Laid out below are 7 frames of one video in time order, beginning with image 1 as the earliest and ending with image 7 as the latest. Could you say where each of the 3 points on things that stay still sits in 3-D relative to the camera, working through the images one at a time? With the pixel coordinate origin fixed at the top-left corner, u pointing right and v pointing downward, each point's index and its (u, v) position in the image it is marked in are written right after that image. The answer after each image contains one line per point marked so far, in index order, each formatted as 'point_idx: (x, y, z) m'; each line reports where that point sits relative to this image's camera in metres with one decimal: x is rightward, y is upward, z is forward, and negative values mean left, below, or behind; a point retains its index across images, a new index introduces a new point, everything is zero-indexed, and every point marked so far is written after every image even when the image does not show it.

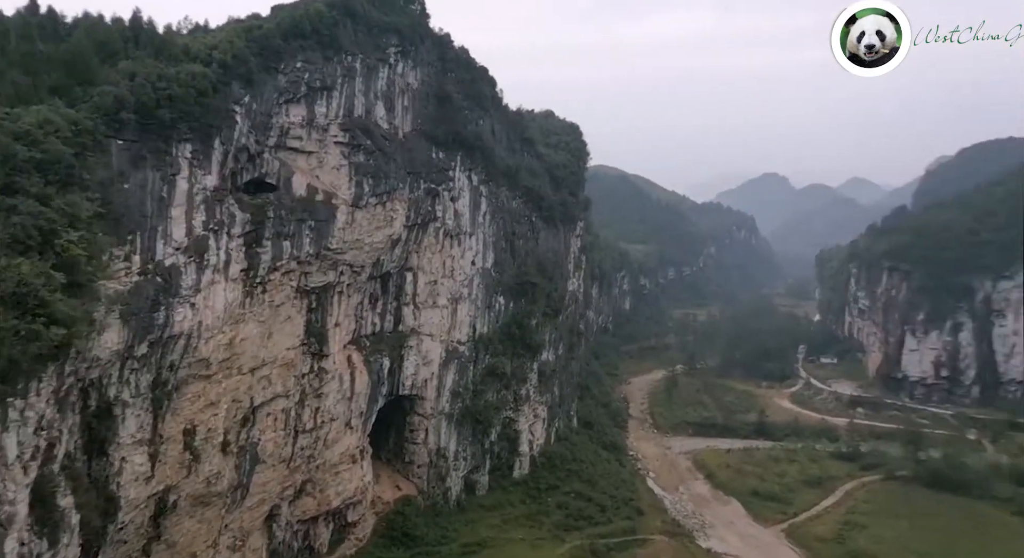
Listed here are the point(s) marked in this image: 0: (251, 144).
0: (-4.5, +2.3, +13.5) m
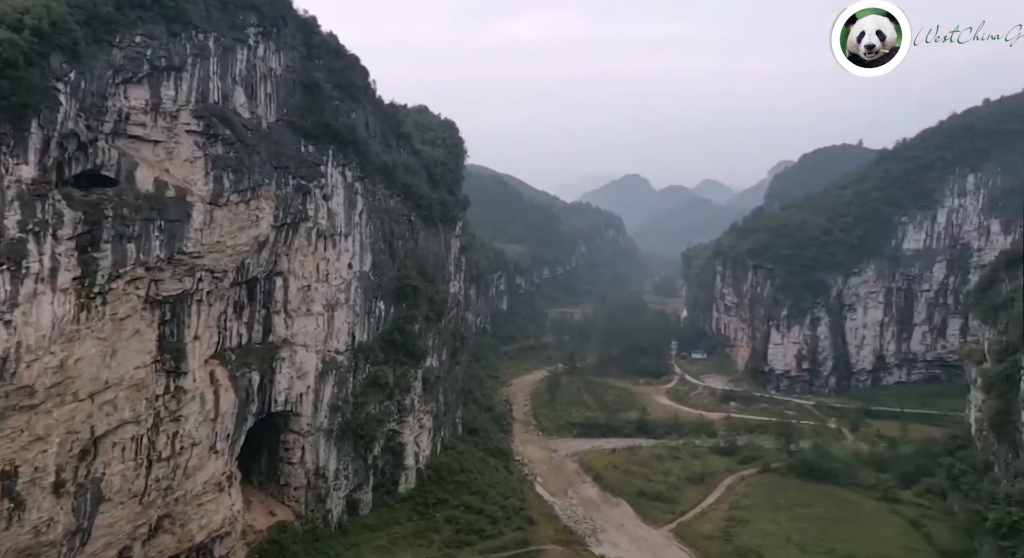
0: (-6.3, +2.2, +11.6) m
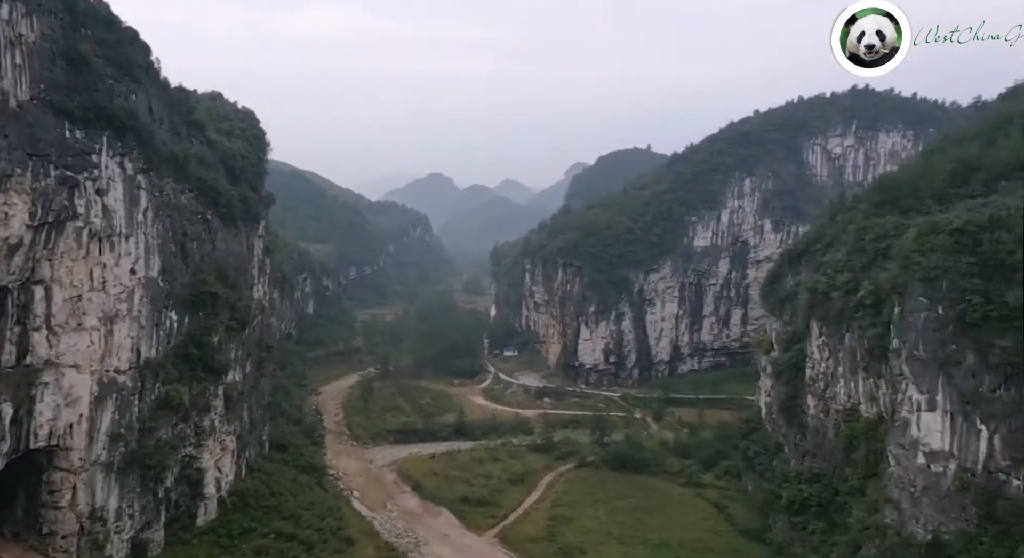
0: (-8.4, +2.0, +8.8) m
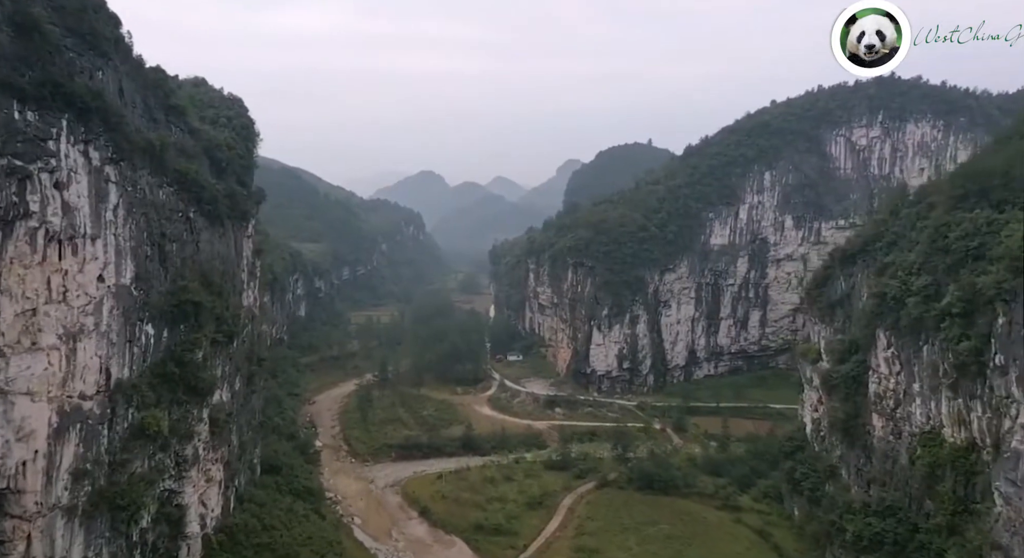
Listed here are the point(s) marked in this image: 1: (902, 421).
0: (-7.6, +1.8, +6.1) m
1: (+9.0, -3.3, +18.2) m
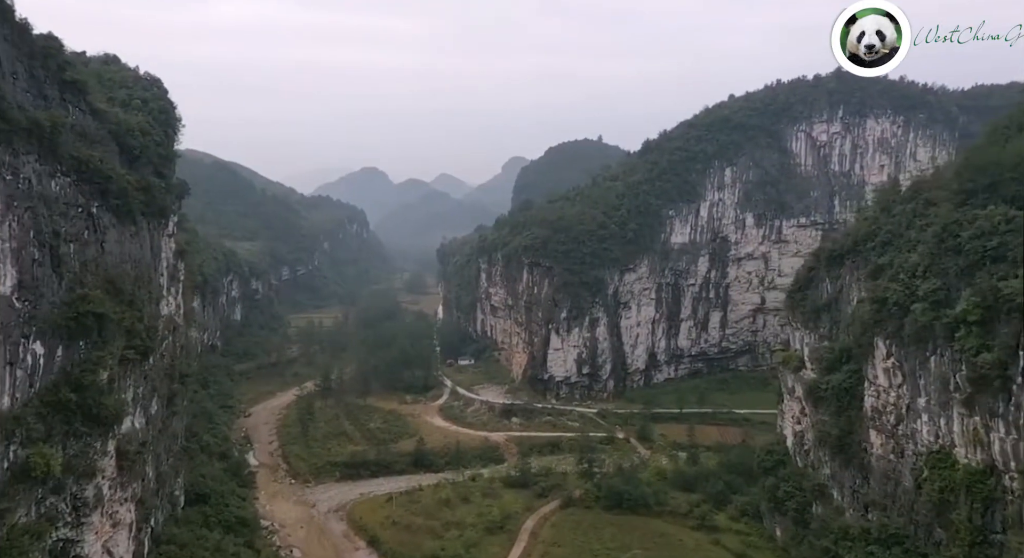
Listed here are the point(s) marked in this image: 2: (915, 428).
0: (-7.6, +1.6, +3.2) m
1: (+8.2, -3.3, +16.5) m
2: (+8.2, -3.0, +16.3) m
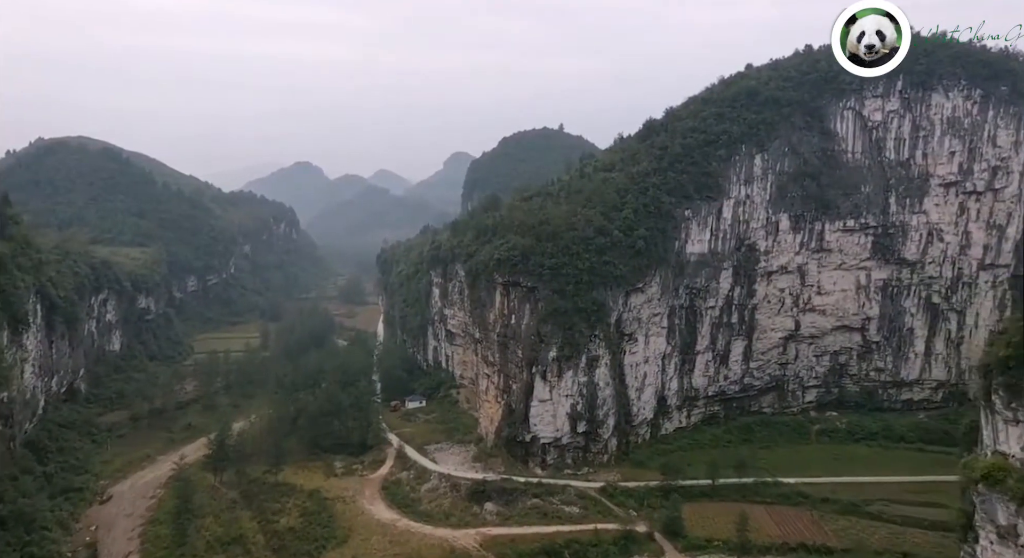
0: (-6.1, +0.6, -7.5) m
1: (+8.7, -4.2, +6.9) m
2: (+8.7, -3.9, +6.7) m
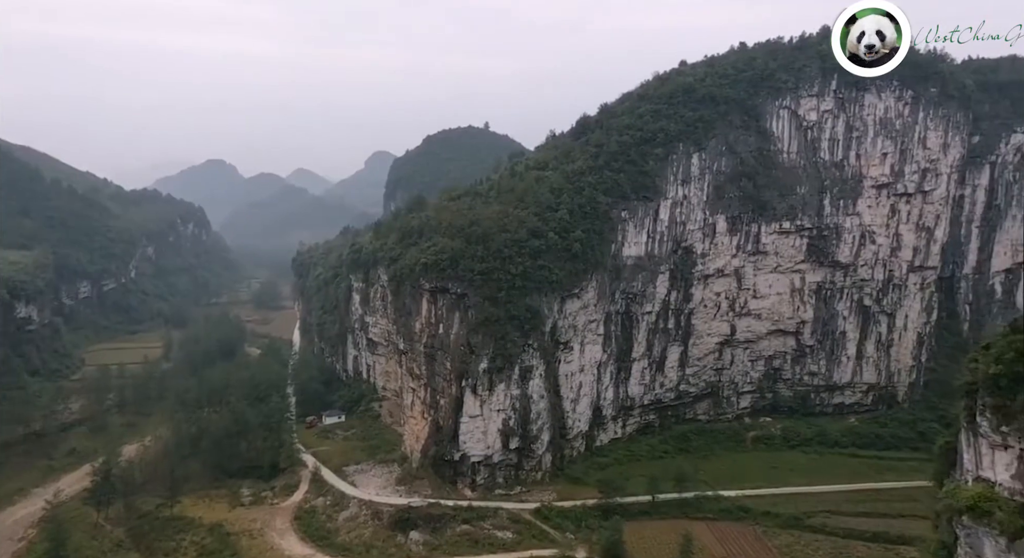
0: (-5.0, +0.4, -10.0) m
1: (+8.3, -4.3, +5.8) m
2: (+8.4, -4.1, +5.6) m
